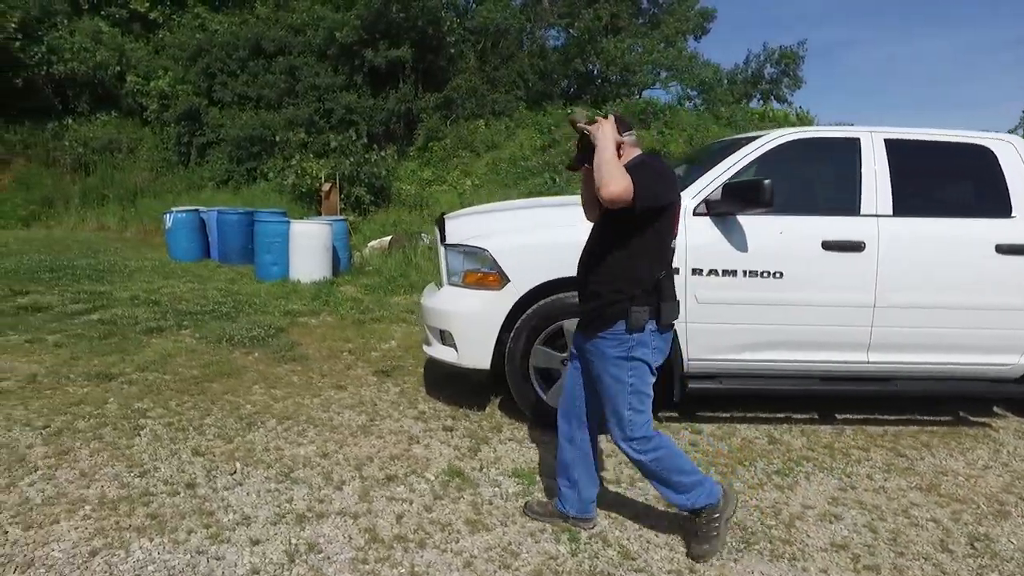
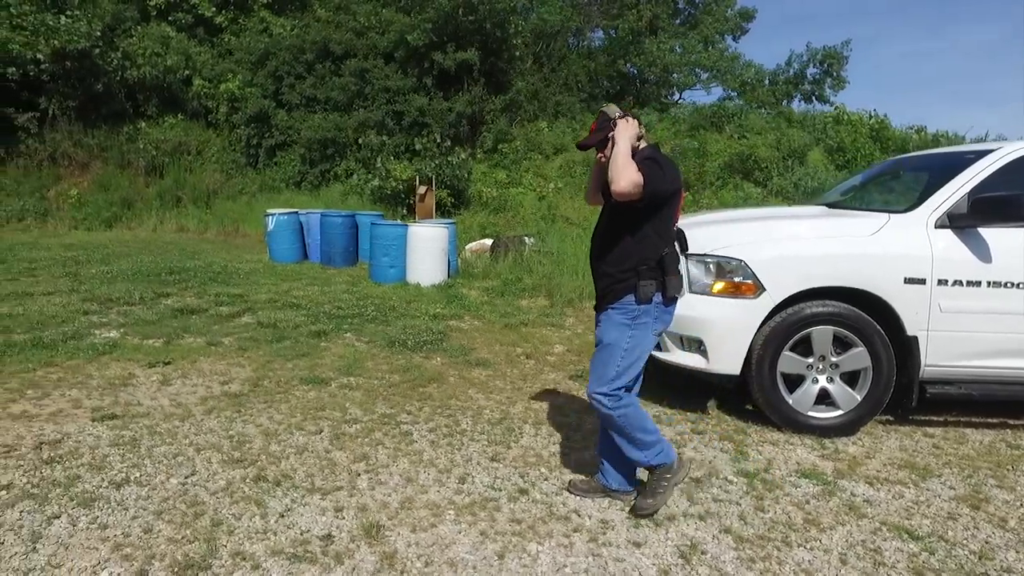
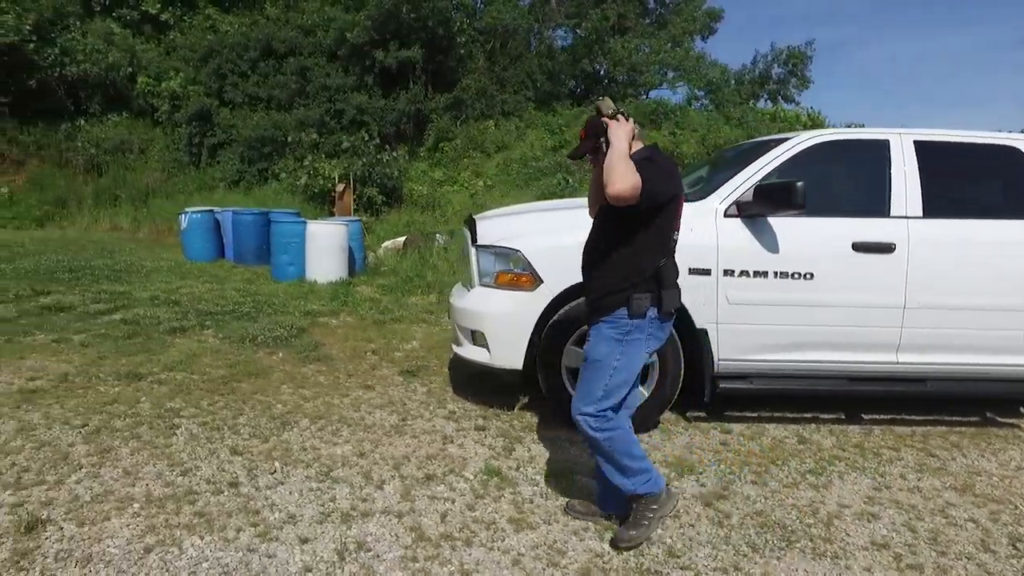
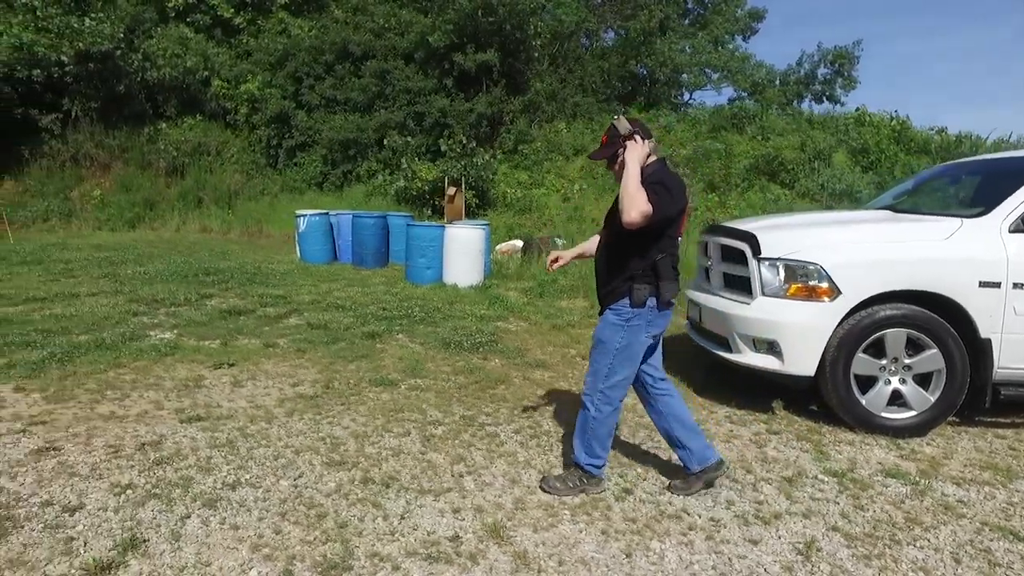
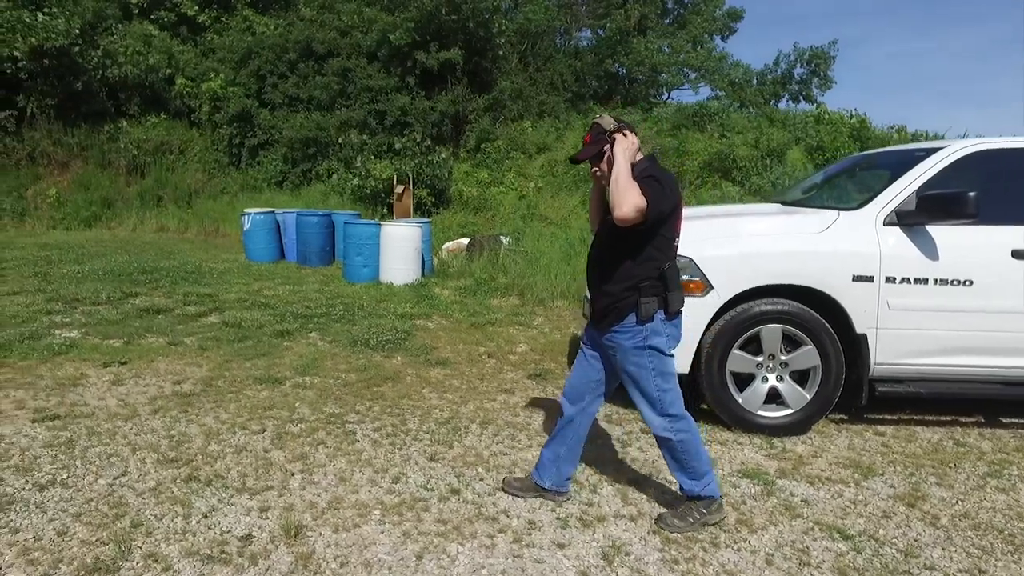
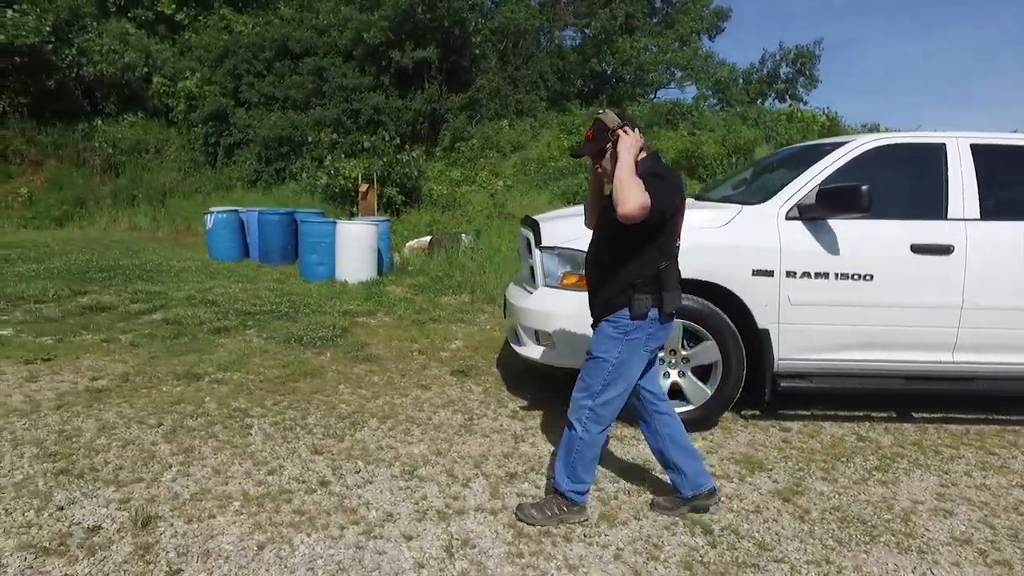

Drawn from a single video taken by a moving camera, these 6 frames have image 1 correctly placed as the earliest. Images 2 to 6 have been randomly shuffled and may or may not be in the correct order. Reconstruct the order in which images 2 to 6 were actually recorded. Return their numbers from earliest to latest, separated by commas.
3, 6, 5, 2, 4
